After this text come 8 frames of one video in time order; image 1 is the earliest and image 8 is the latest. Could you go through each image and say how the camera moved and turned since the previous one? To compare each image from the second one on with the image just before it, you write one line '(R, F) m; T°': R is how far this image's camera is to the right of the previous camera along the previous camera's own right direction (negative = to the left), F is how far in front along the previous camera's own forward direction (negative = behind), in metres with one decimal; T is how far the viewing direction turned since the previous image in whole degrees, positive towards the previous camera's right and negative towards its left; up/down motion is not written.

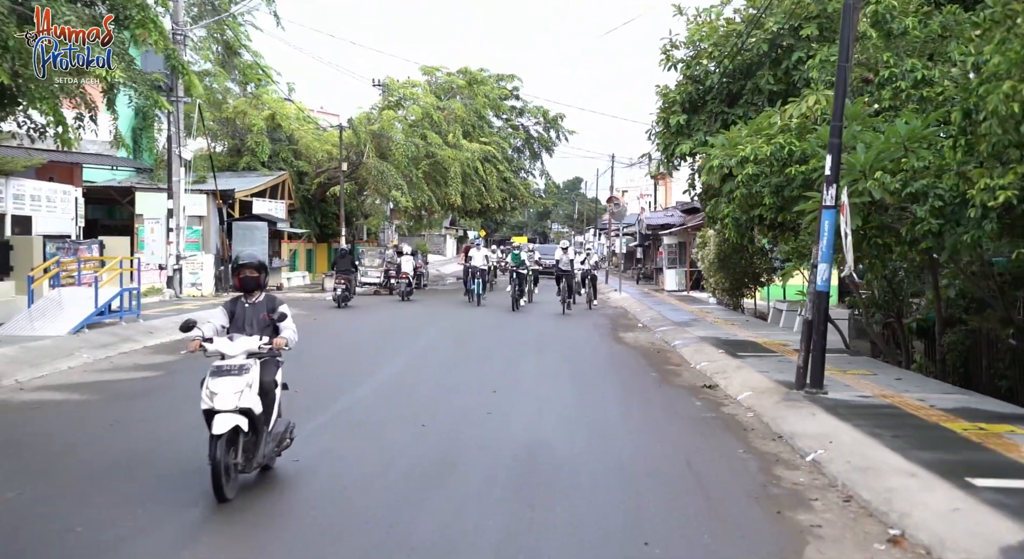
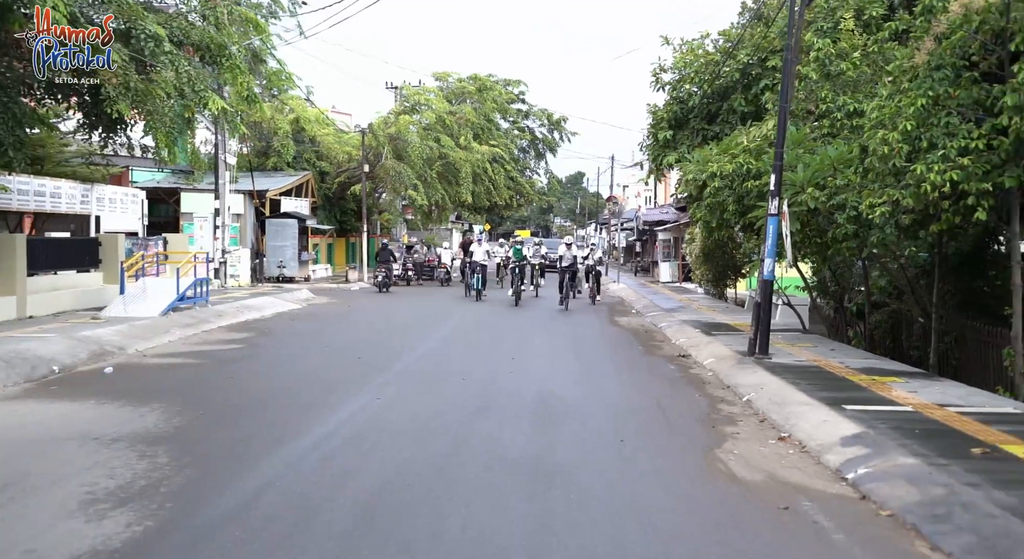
(-0.2, -2.5) m; 0°
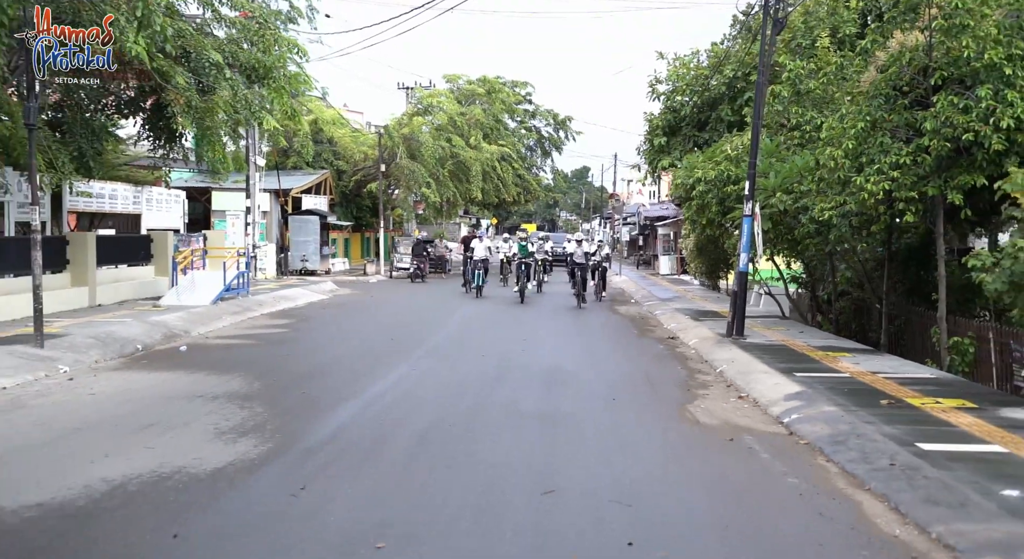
(-0.1, -1.8) m; 0°
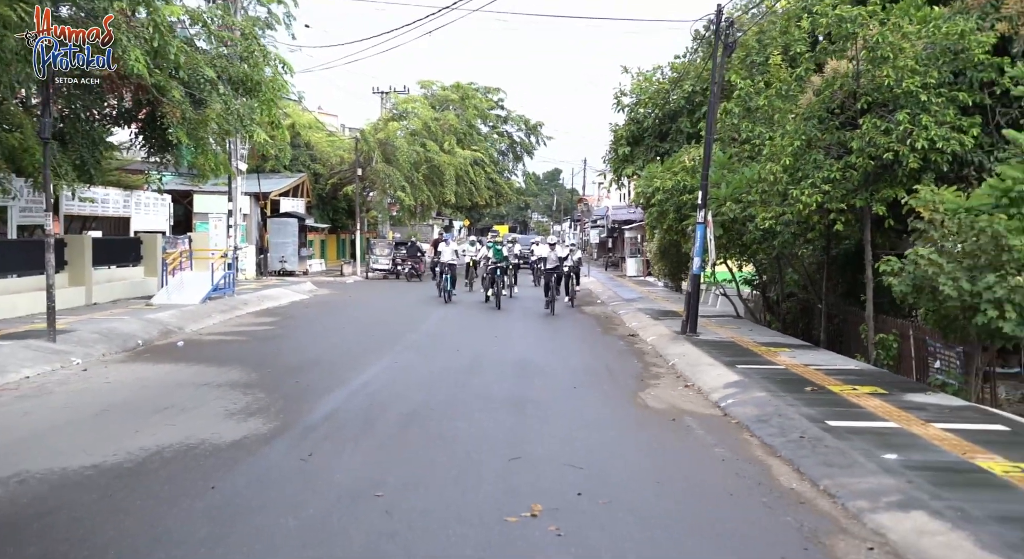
(-0.1, -1.1) m; +2°
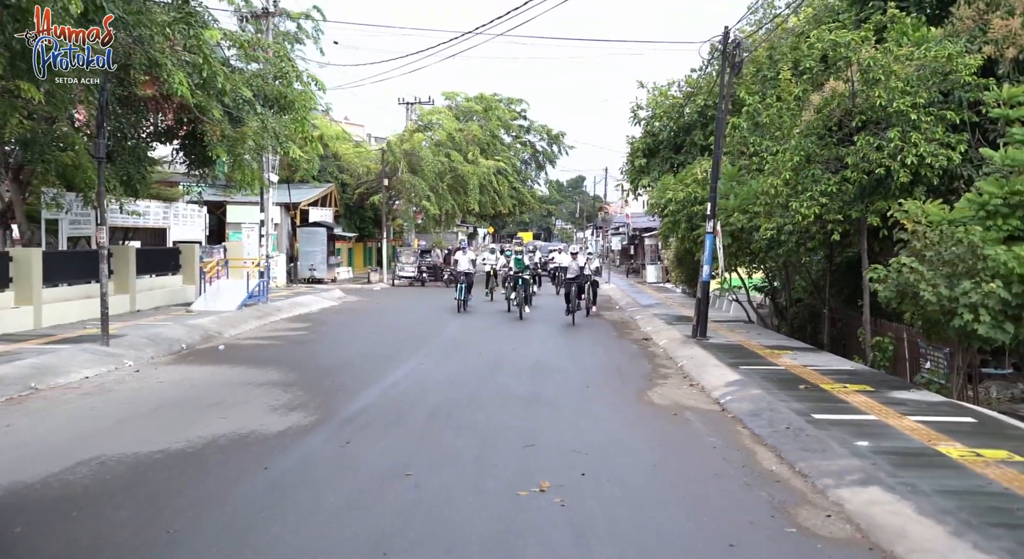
(+0.2, -0.8) m; -2°
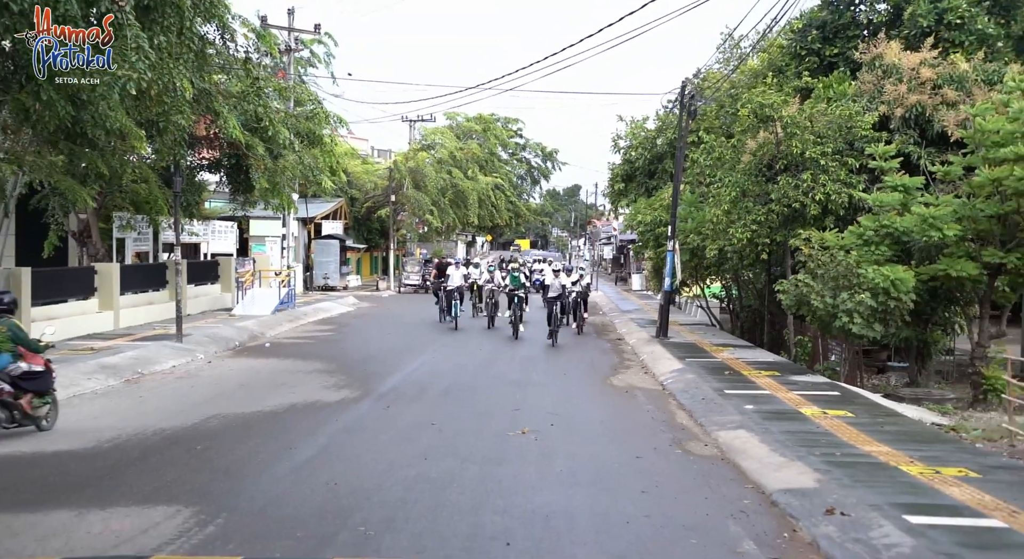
(+0.1, -3.0) m; 0°
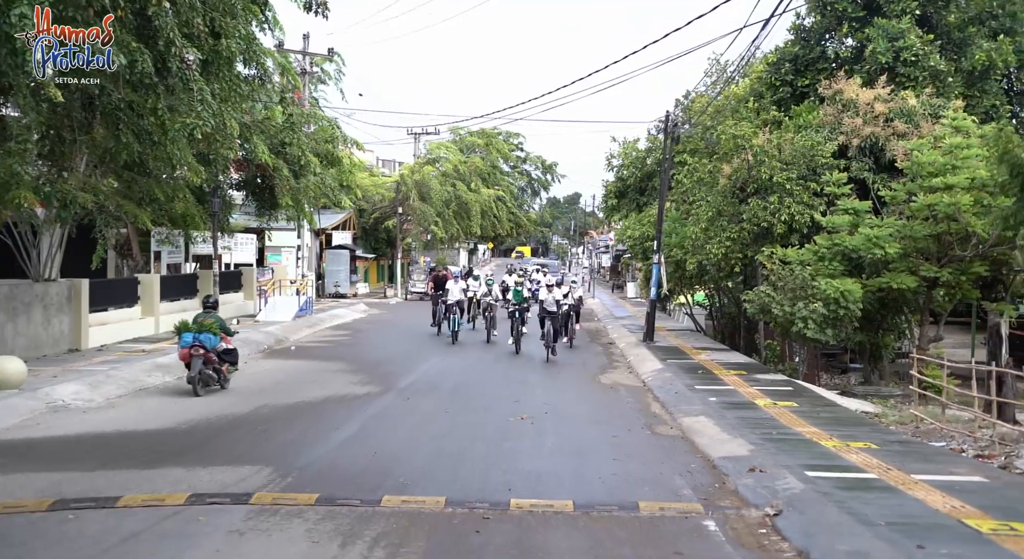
(0.0, -1.8) m; 0°
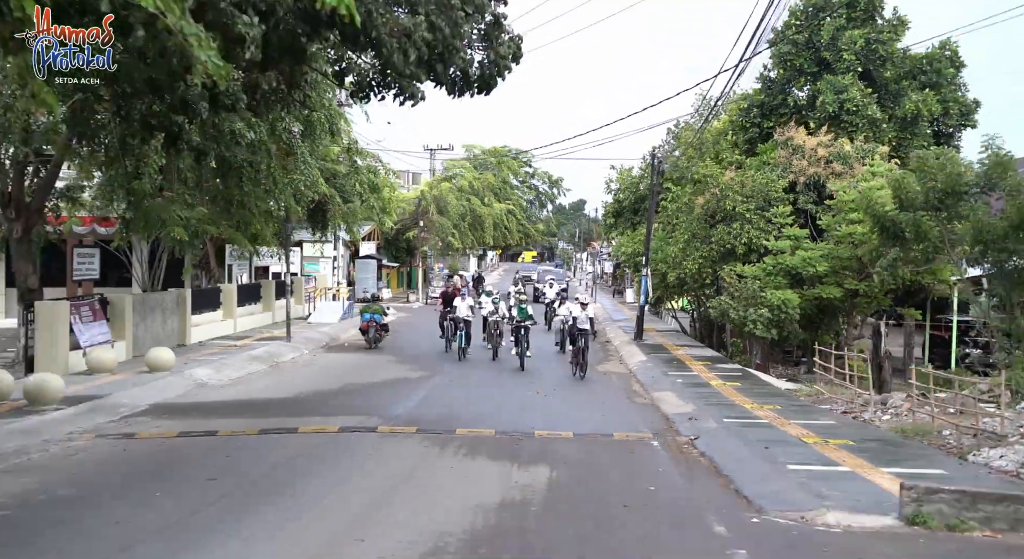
(-0.3, -4.0) m; 0°
